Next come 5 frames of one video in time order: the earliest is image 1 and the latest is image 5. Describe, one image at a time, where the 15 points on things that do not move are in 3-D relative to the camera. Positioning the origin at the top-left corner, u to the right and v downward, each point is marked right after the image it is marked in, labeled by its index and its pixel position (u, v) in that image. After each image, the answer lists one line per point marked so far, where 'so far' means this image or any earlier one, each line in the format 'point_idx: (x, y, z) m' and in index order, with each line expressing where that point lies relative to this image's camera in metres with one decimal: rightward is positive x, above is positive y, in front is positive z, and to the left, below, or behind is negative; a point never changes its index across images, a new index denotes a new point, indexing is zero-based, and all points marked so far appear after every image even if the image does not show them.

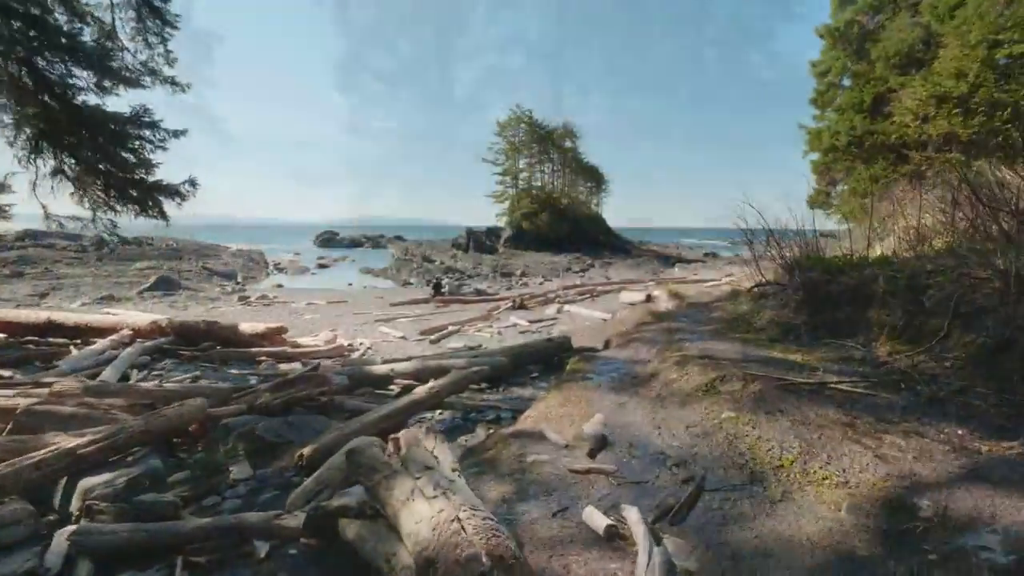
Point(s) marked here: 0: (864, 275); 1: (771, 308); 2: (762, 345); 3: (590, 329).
0: (+4.3, +0.2, +5.8) m
1: (+3.8, -0.3, +6.9) m
2: (+3.1, -0.7, +5.8) m
3: (+1.9, -1.0, +11.6) m
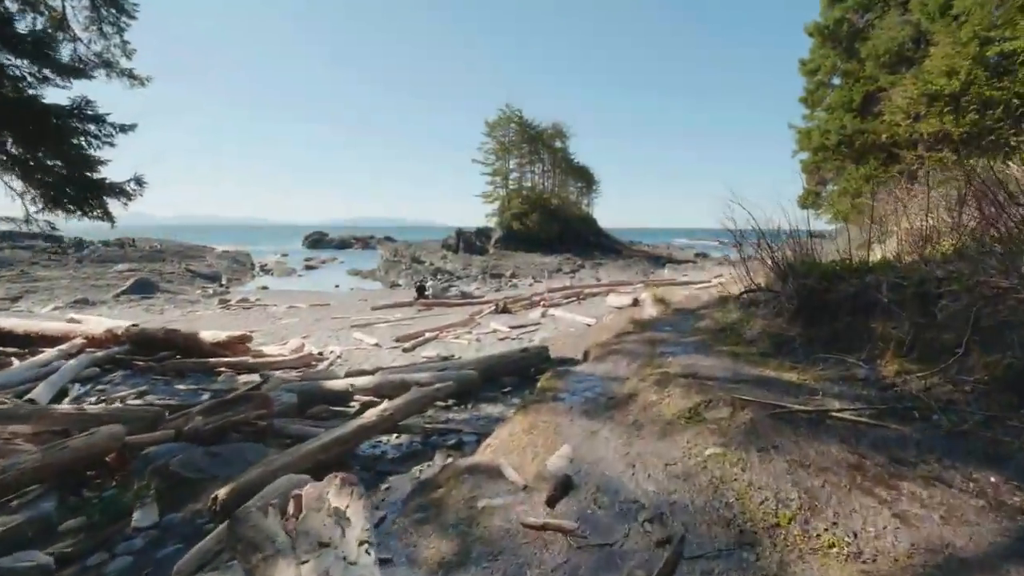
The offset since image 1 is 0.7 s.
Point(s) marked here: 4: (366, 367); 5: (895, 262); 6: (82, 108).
0: (+3.9, +0.1, +5.2) m
1: (+3.3, -0.4, +6.3) m
2: (+2.6, -0.8, +5.2) m
3: (+1.4, -1.1, +11.0) m
4: (-3.1, -1.7, +10.1) m
5: (+4.6, +0.3, +5.7) m
6: (-8.7, +3.6, +9.6) m
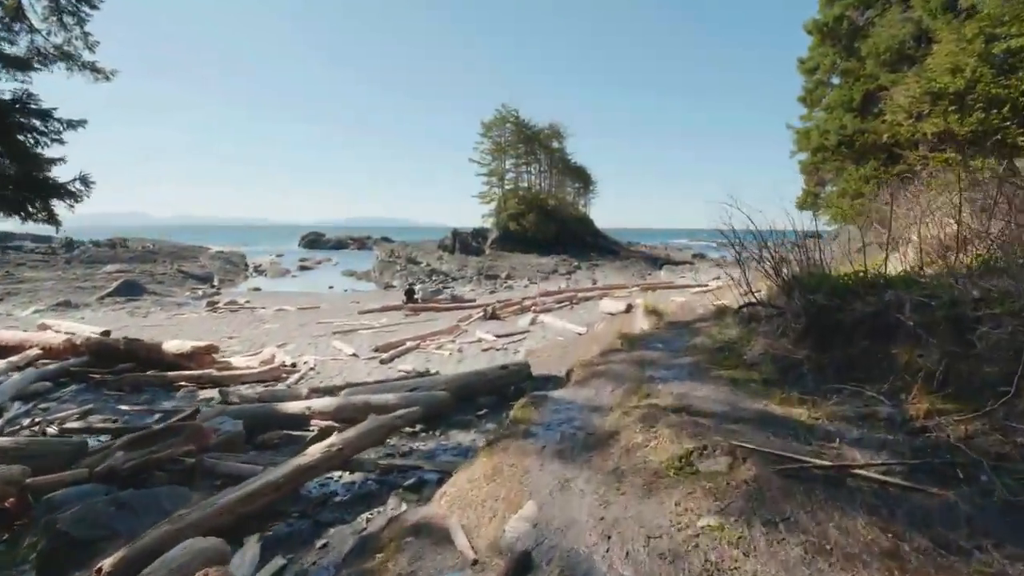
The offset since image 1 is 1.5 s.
0: (+3.5, -0.1, +4.5) m
1: (+3.0, -0.6, +5.6) m
2: (+2.3, -1.0, +4.5) m
3: (+1.0, -1.3, +10.3) m
4: (-3.5, -1.9, +9.4) m
5: (+4.2, +0.1, +5.0) m
6: (-9.0, +3.5, +8.8) m
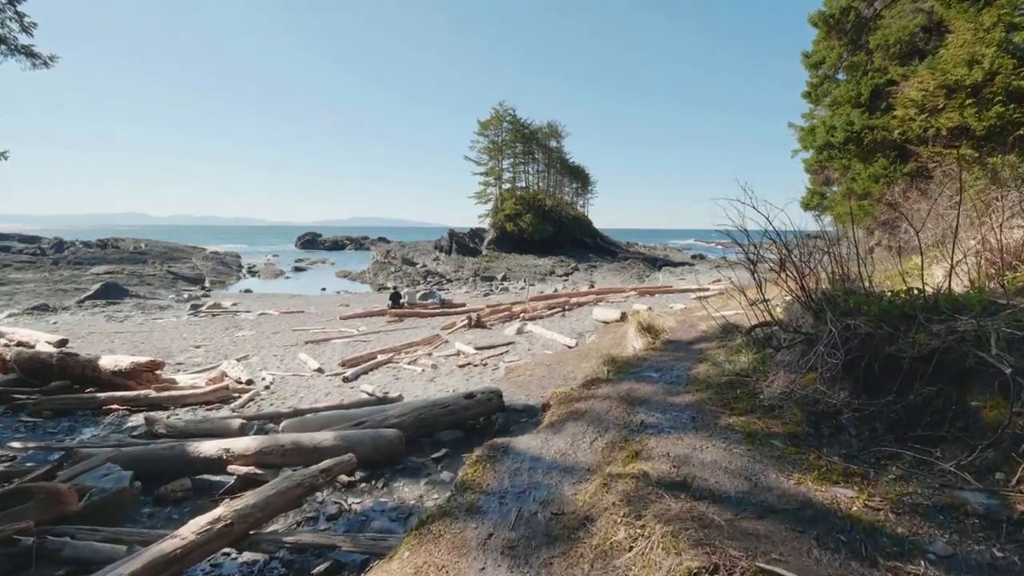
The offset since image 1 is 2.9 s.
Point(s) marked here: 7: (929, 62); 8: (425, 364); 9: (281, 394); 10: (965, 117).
0: (+3.1, -0.3, +3.3) m
1: (+2.5, -0.8, +4.4) m
2: (+1.8, -1.2, +3.3) m
3: (+0.6, -1.5, +9.1) m
4: (-3.9, -2.1, +8.2) m
5: (+3.8, -0.1, +3.8) m
6: (-9.4, +3.3, +7.6) m
7: (+16.7, +9.1, +19.0) m
8: (-2.0, -1.7, +10.8) m
9: (-4.7, -2.1, +9.6) m
10: (+14.4, +5.4, +15.0) m
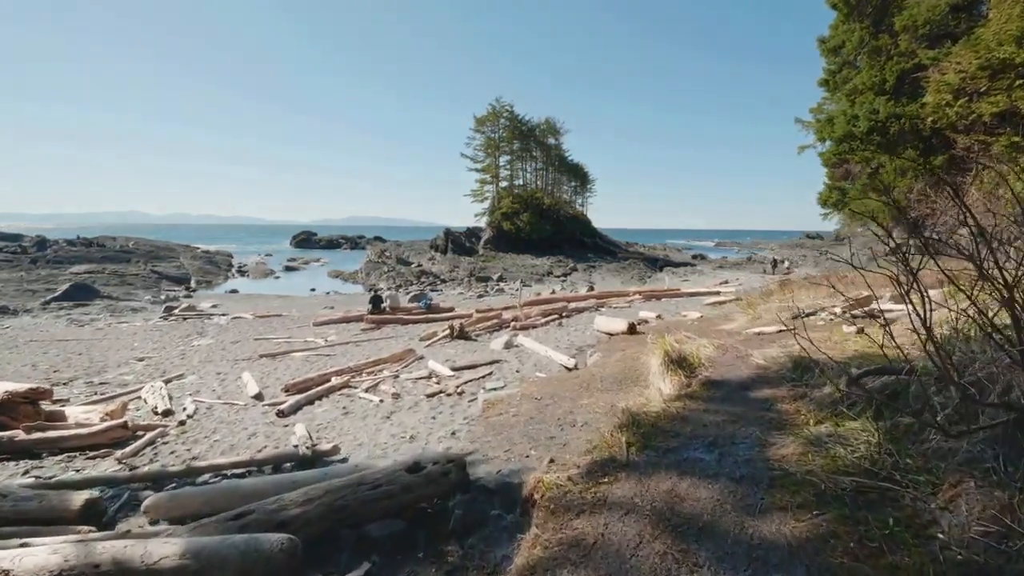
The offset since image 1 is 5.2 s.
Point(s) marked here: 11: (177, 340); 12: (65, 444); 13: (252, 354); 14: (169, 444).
0: (+2.8, -0.5, +1.2) m
1: (+2.2, -0.9, +2.3) m
2: (+1.6, -1.3, +1.2) m
3: (+0.3, -1.7, +6.9) m
4: (-4.2, -2.2, +6.0) m
5: (+3.5, -0.2, +1.7) m
6: (-9.7, +3.1, +5.4) m
7: (+16.4, +8.9, +16.9) m
8: (-2.3, -1.9, +8.6) m
9: (-5.0, -2.3, +7.4) m
10: (+14.1, +5.3, +12.9) m
11: (-13.3, -2.1, +18.8) m
12: (-6.5, -2.2, +6.8) m
13: (-7.7, -2.0, +14.1) m
14: (-5.1, -2.3, +7.1) m
